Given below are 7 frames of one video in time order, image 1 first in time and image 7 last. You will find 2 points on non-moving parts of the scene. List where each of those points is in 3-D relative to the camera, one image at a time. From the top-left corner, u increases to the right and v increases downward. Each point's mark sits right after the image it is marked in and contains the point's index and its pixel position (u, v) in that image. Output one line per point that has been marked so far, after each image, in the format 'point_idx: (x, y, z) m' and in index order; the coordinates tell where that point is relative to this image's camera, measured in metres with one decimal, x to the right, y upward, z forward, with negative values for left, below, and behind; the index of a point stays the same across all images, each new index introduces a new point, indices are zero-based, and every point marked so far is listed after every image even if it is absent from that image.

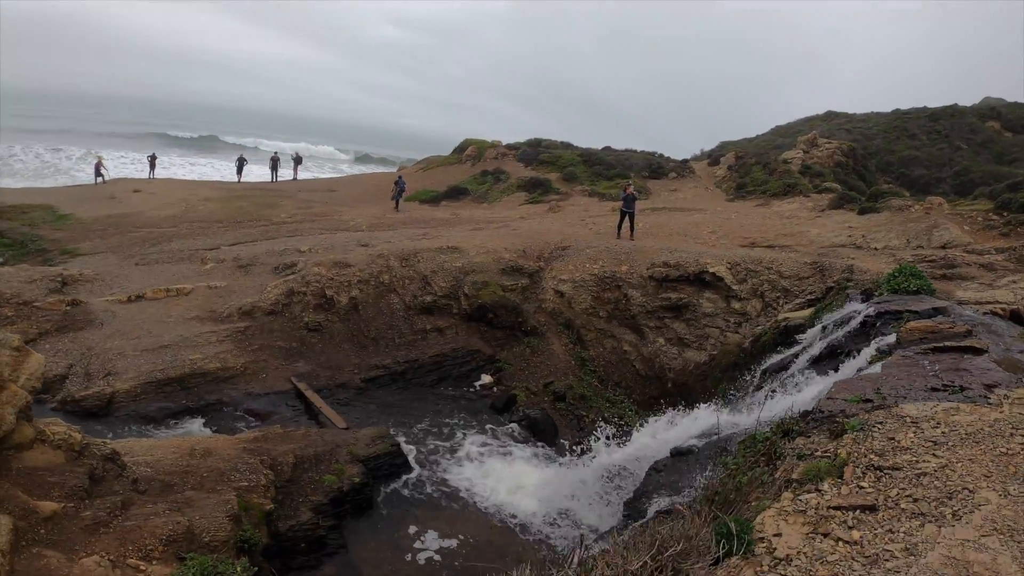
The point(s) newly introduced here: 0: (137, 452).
0: (-2.5, -1.1, +6.1) m
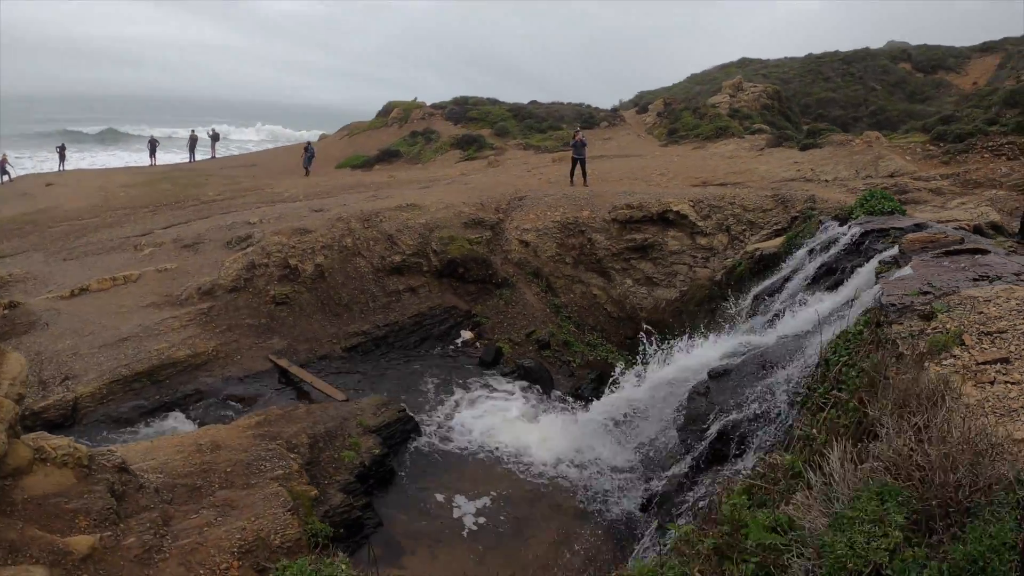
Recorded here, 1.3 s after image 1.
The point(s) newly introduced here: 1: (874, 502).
0: (-2.3, -1.1, +5.6) m
1: (+1.2, -0.7, +2.9) m
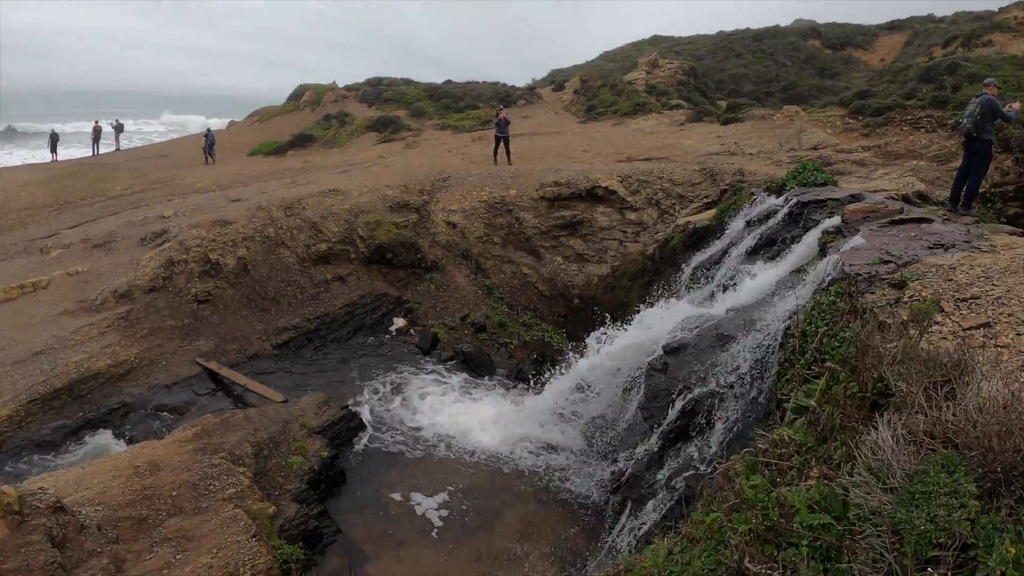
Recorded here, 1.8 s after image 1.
0: (-2.5, -1.1, +5.0) m
1: (+1.4, -0.6, +3.0) m
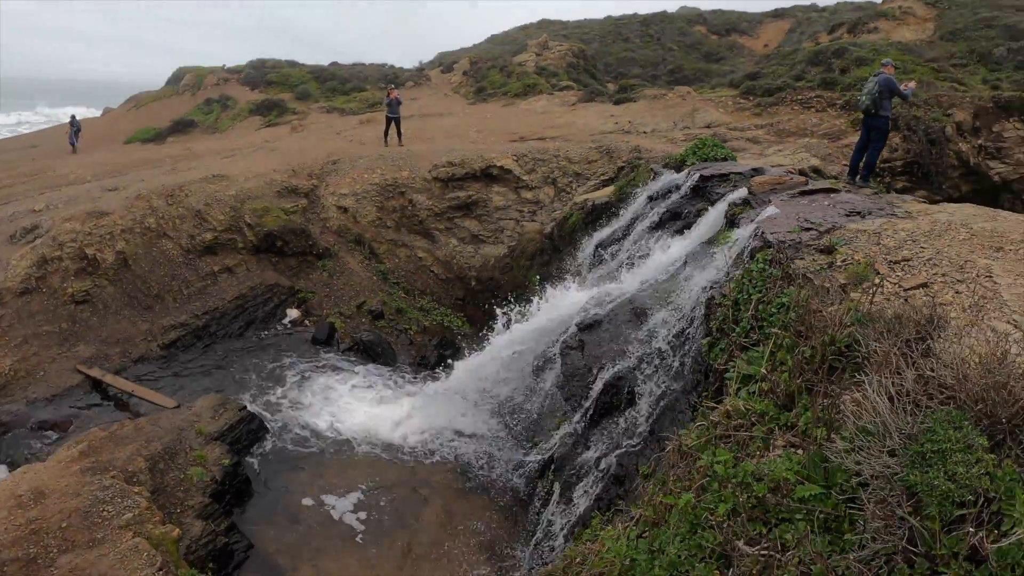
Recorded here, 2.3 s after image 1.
0: (-2.7, -1.1, +4.4) m
1: (+1.4, -0.4, +3.0) m
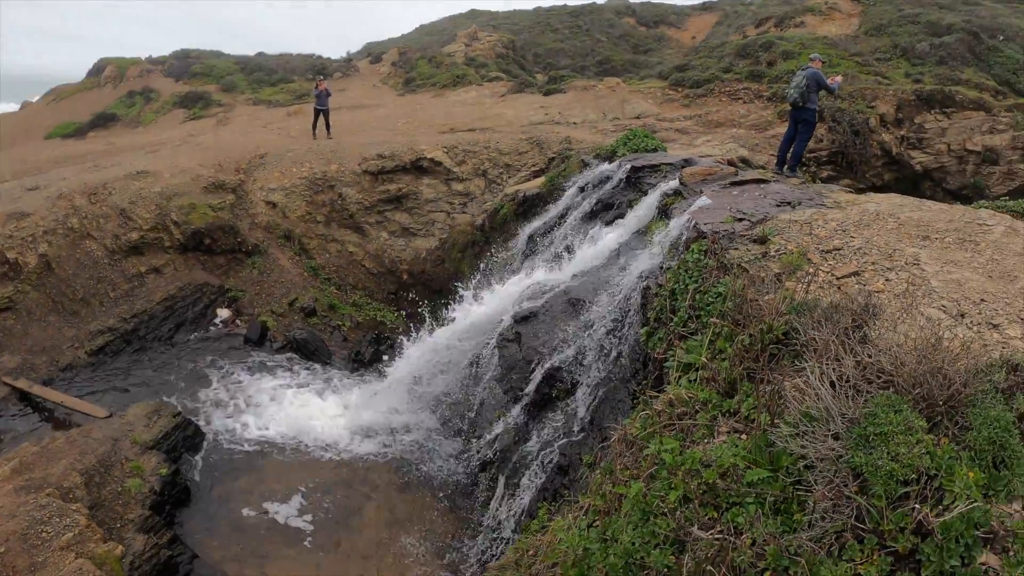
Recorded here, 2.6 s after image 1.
0: (-2.9, -1.2, +4.1) m
1: (+1.3, -0.4, +3.1) m
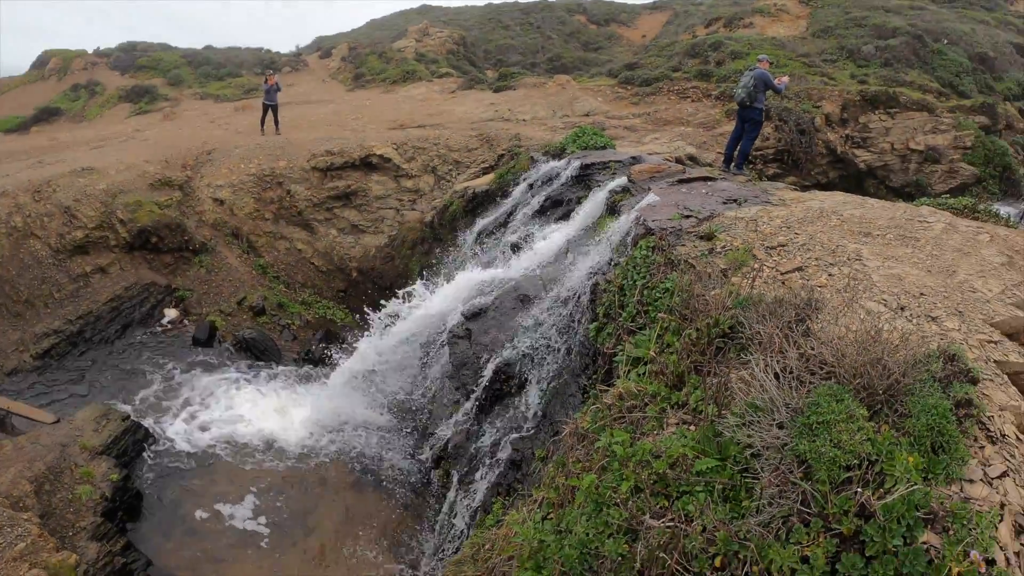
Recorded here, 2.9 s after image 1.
0: (-3.1, -1.2, +4.0) m
1: (+1.1, -0.4, +3.2) m
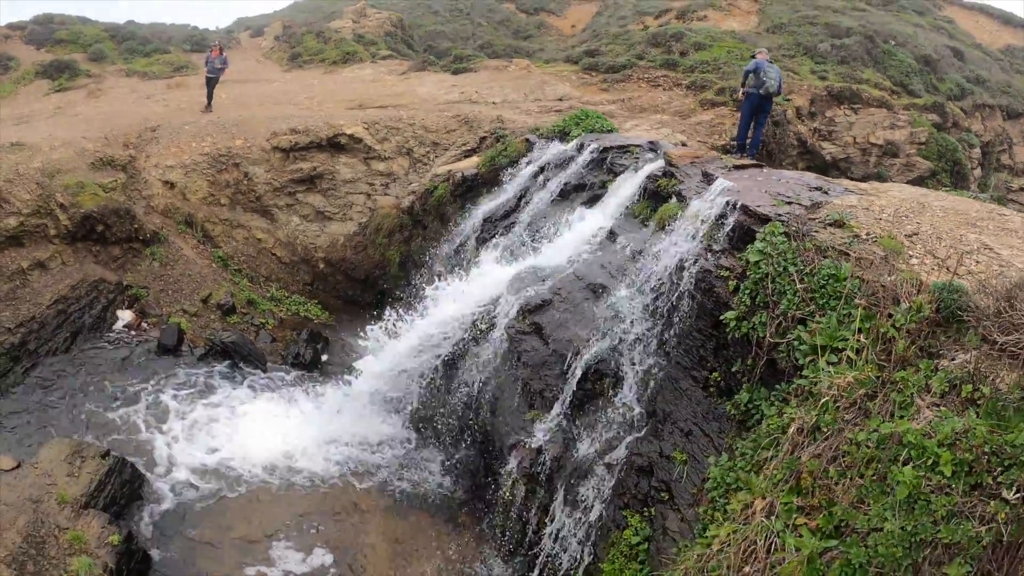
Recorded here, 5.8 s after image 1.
0: (-1.9, -1.2, +3.0) m
1: (+2.4, -0.3, +3.1) m
